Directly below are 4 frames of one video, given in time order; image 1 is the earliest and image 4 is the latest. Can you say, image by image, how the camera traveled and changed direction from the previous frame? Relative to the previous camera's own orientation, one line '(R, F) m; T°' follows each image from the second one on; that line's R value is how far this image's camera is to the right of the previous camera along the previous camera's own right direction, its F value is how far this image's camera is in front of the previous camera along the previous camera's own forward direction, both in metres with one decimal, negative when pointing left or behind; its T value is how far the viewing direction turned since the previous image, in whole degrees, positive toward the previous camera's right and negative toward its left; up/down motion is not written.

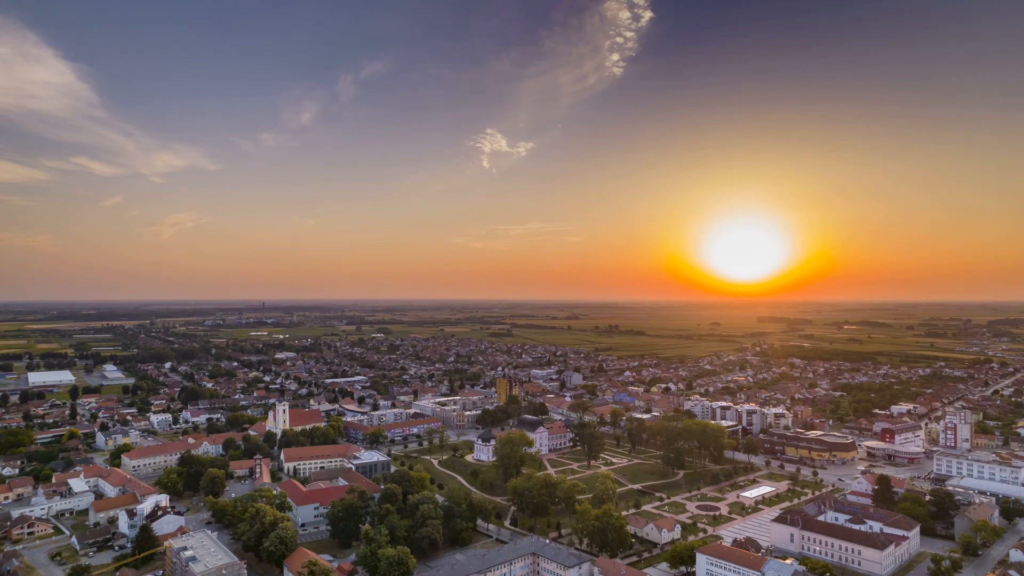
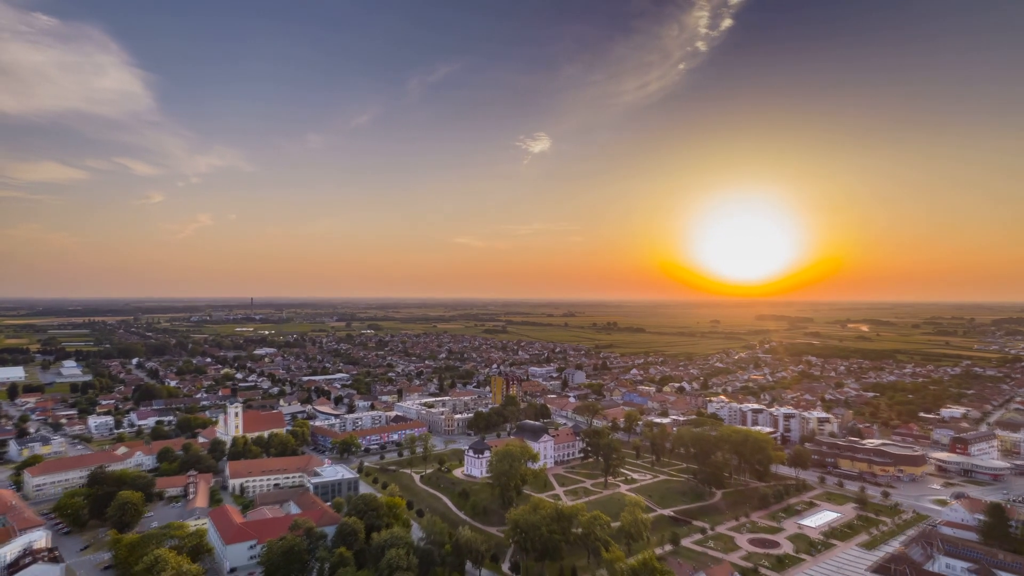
(-0.3, +8.0) m; +1°
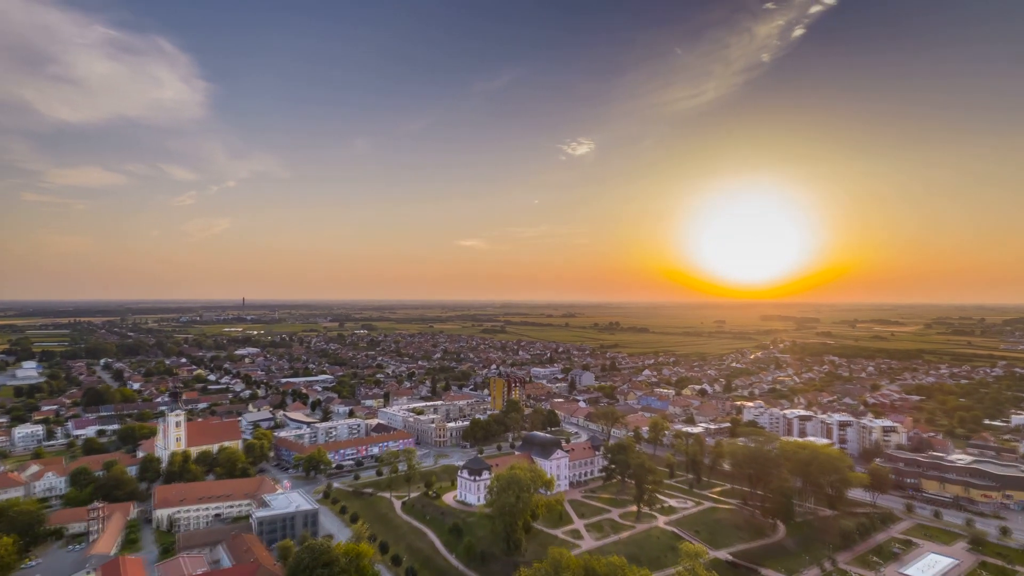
(-0.4, +7.5) m; 0°
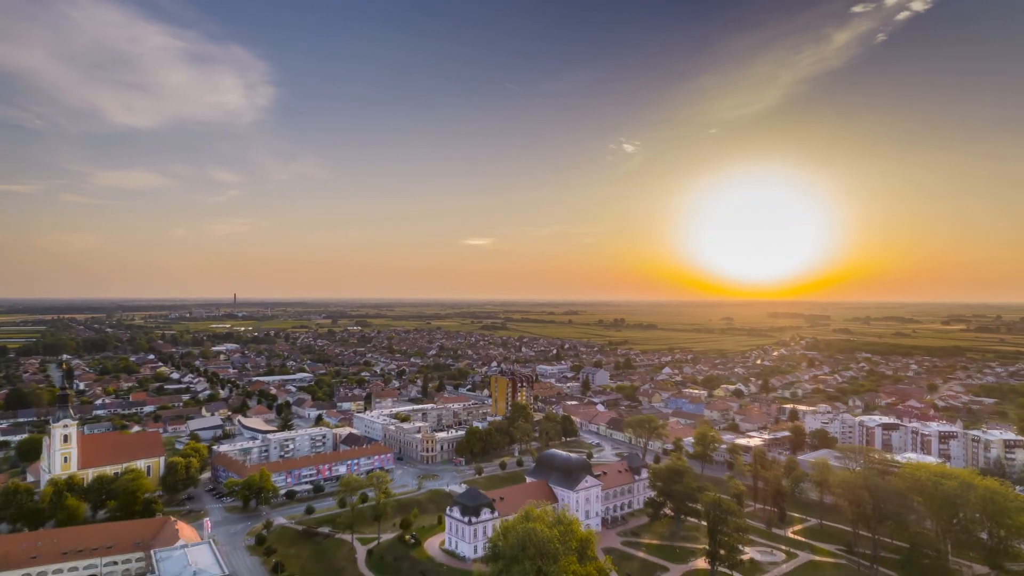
(-0.4, +8.7) m; 0°
